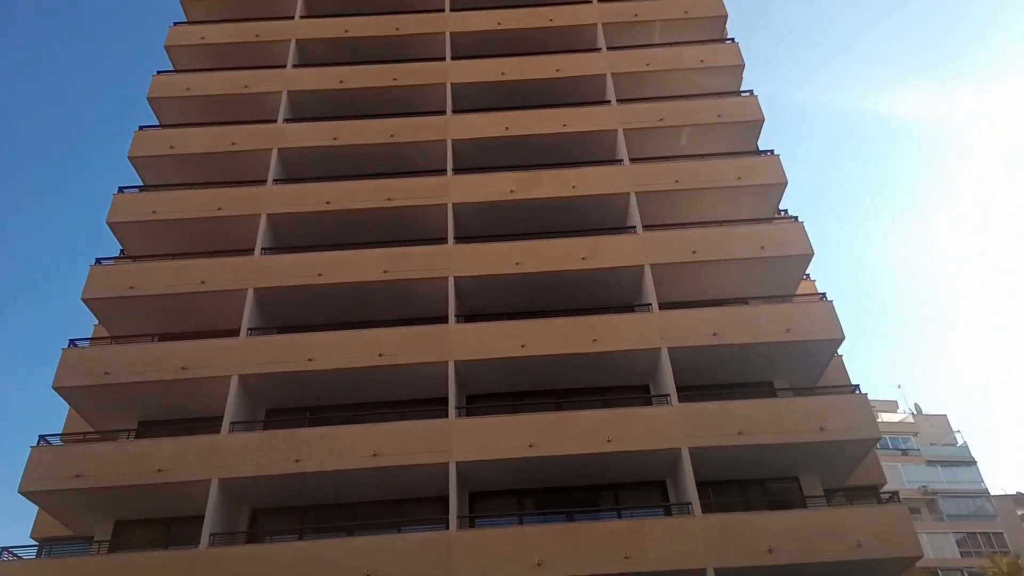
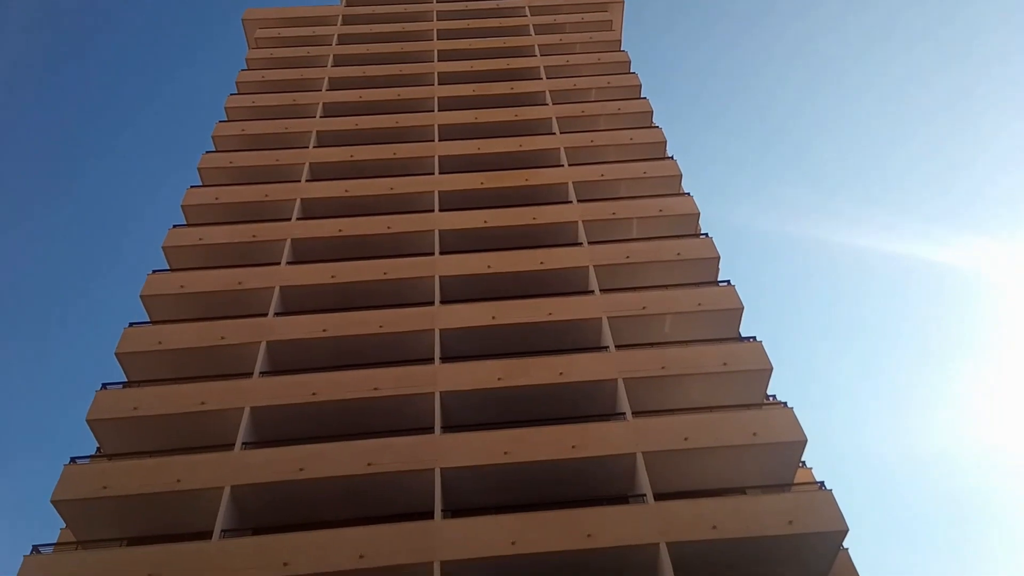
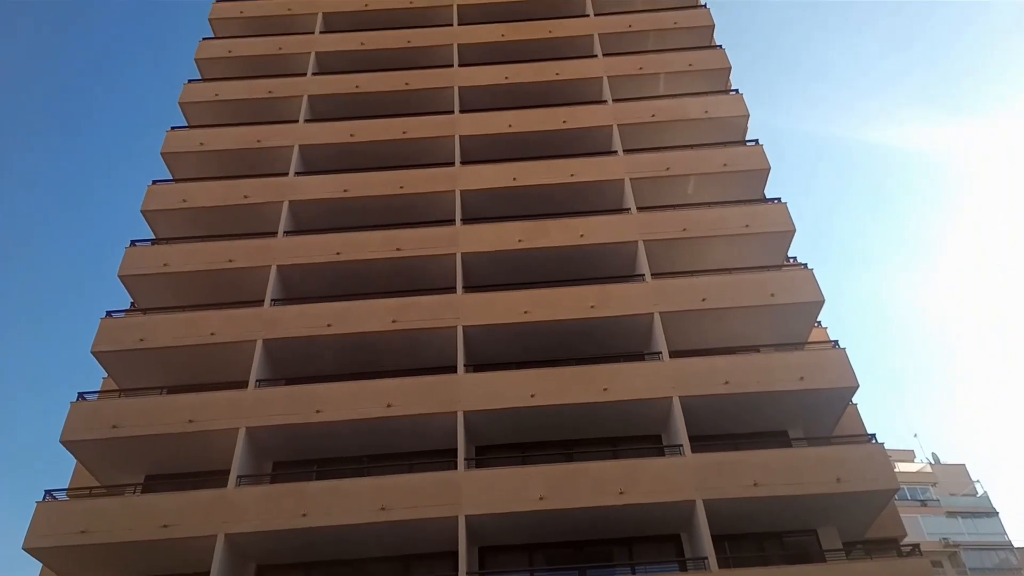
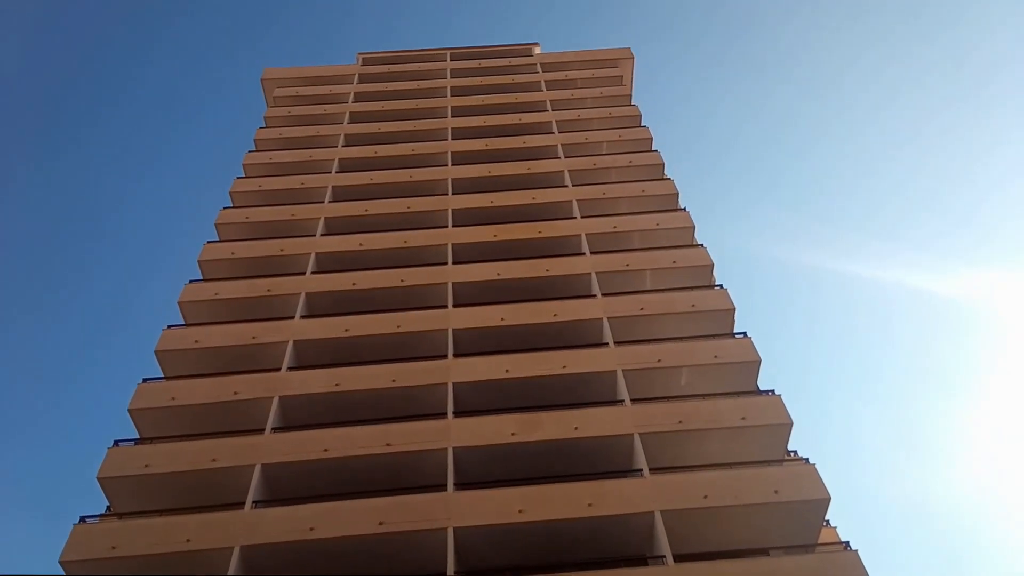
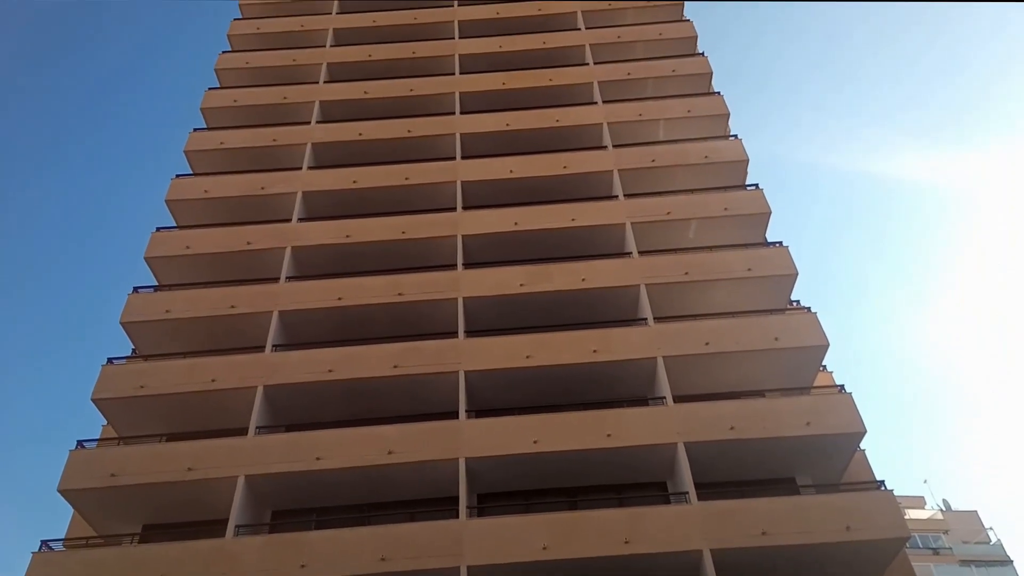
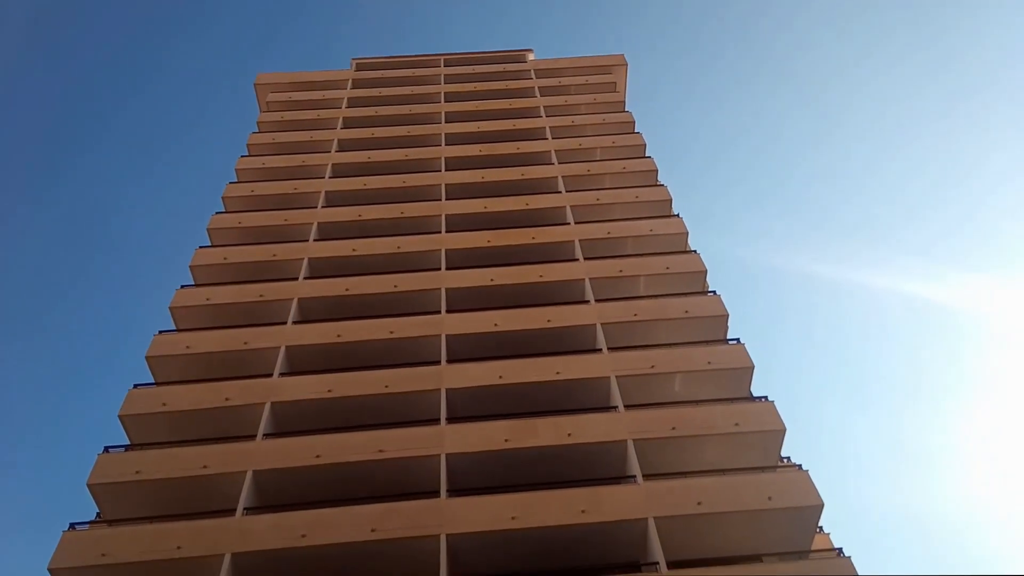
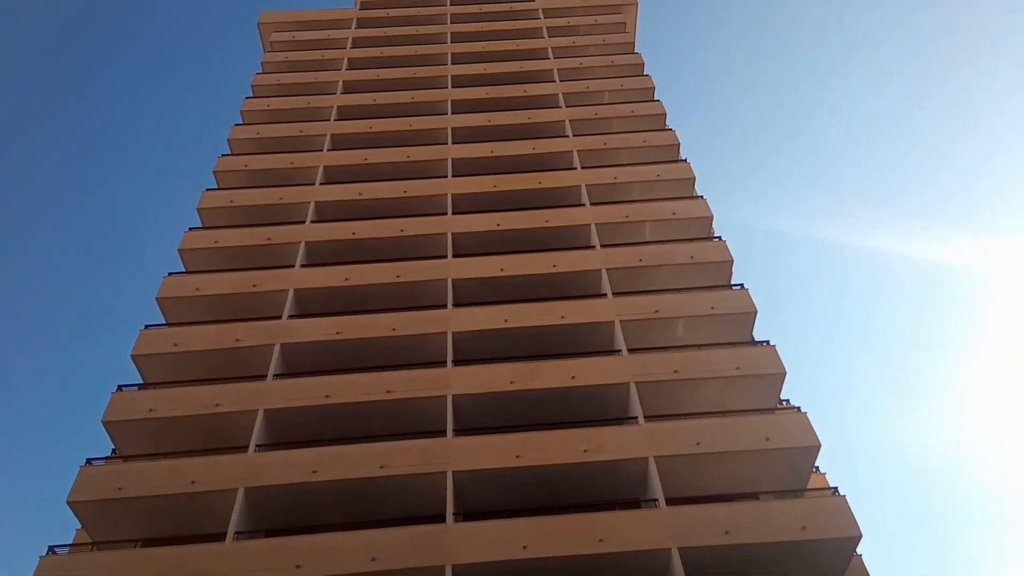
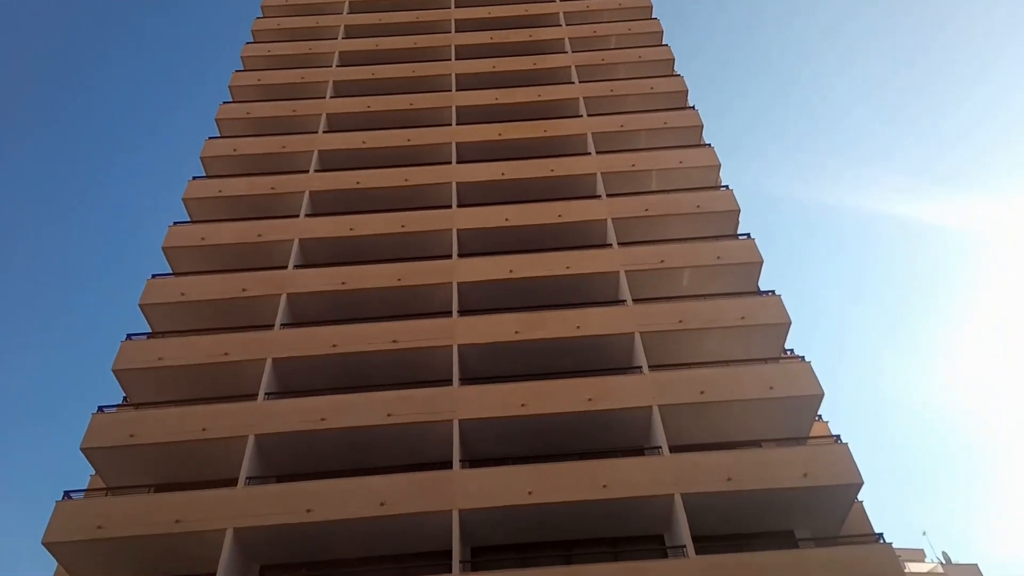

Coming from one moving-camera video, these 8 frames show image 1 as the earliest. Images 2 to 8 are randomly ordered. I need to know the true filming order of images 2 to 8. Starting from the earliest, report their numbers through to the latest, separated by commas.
3, 5, 8, 7, 4, 6, 2
